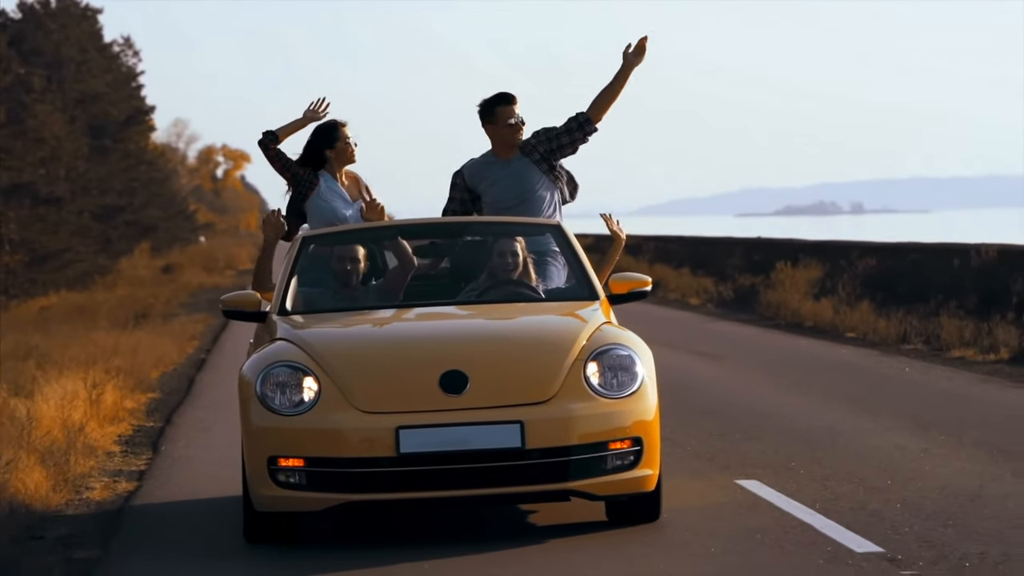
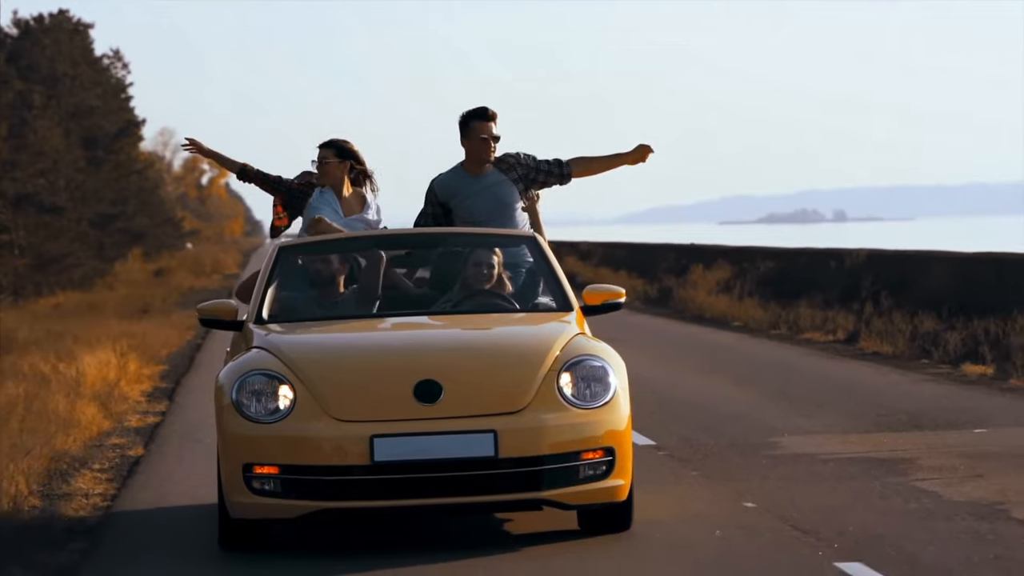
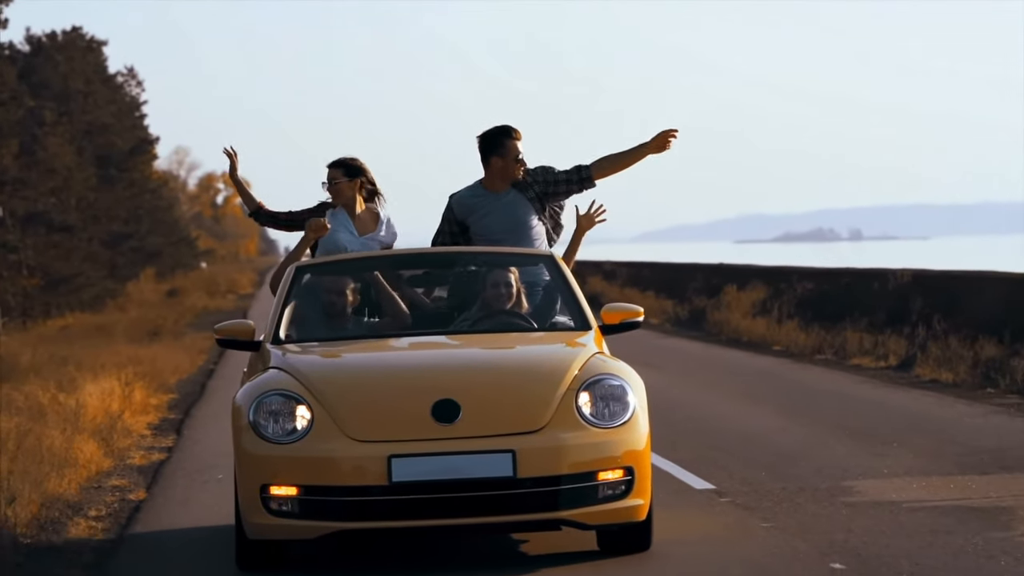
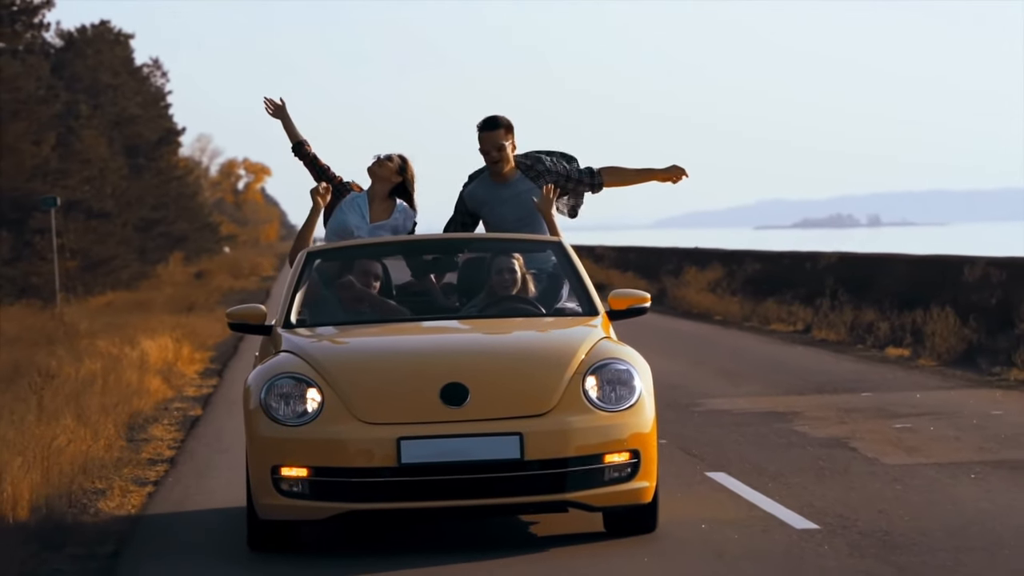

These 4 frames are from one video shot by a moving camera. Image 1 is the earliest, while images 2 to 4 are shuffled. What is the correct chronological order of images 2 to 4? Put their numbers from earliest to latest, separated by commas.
3, 2, 4
